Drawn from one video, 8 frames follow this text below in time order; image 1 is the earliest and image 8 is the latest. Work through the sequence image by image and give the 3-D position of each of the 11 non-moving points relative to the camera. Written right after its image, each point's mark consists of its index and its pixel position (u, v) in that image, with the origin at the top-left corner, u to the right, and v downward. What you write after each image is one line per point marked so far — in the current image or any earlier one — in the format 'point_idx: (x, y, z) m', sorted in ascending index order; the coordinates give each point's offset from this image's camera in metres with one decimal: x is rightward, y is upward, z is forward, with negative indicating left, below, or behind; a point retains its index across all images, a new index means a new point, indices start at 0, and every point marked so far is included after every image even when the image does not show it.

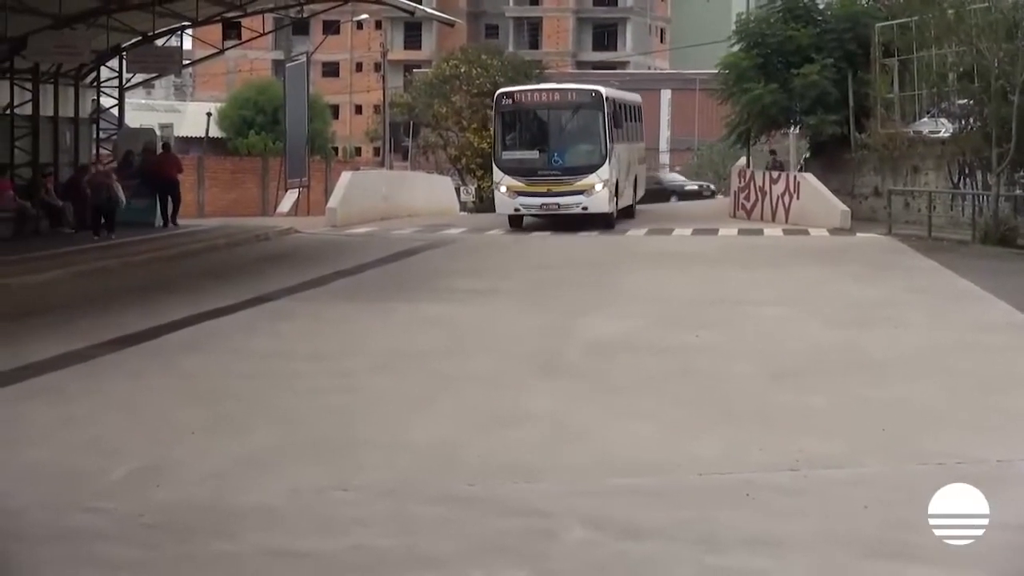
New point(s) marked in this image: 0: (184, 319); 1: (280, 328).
0: (-2.1, -0.2, +14.2) m
1: (-1.4, -0.2, +13.8) m
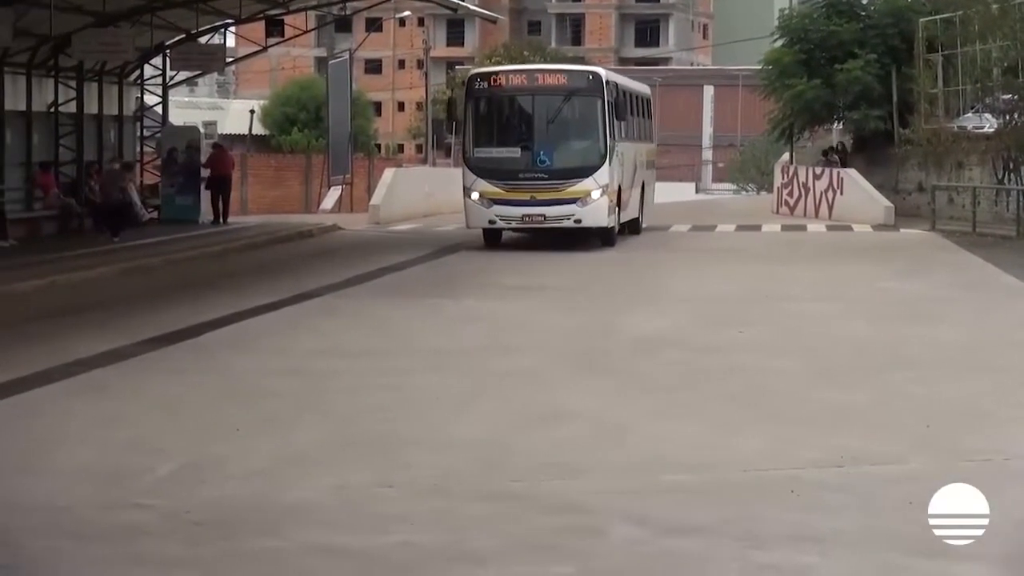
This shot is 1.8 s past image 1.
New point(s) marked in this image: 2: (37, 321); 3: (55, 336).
0: (-1.8, -0.2, +14.3) m
1: (-1.2, -0.2, +13.8) m
2: (-2.9, -0.1, +13.8) m
3: (-2.7, -0.3, +13.0) m
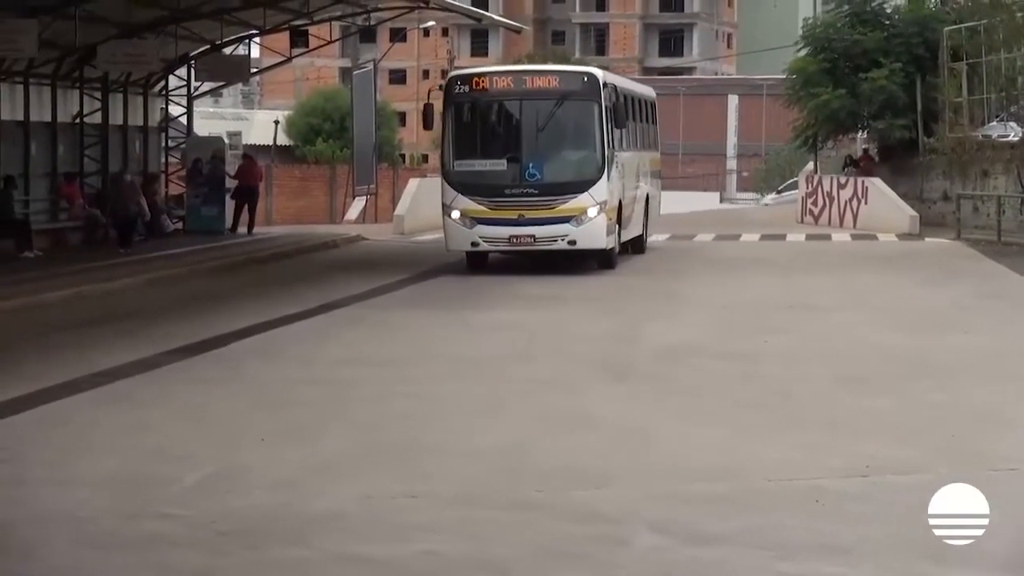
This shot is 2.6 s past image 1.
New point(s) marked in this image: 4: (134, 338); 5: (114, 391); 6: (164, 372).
0: (-1.7, -0.3, +14.3) m
1: (-1.0, -0.3, +13.8) m
2: (-2.8, -0.2, +13.8) m
3: (-2.5, -0.3, +13.0) m
4: (-2.3, -0.3, +13.5) m
5: (-2.1, -0.5, +11.5) m
6: (-1.9, -0.5, +12.1) m
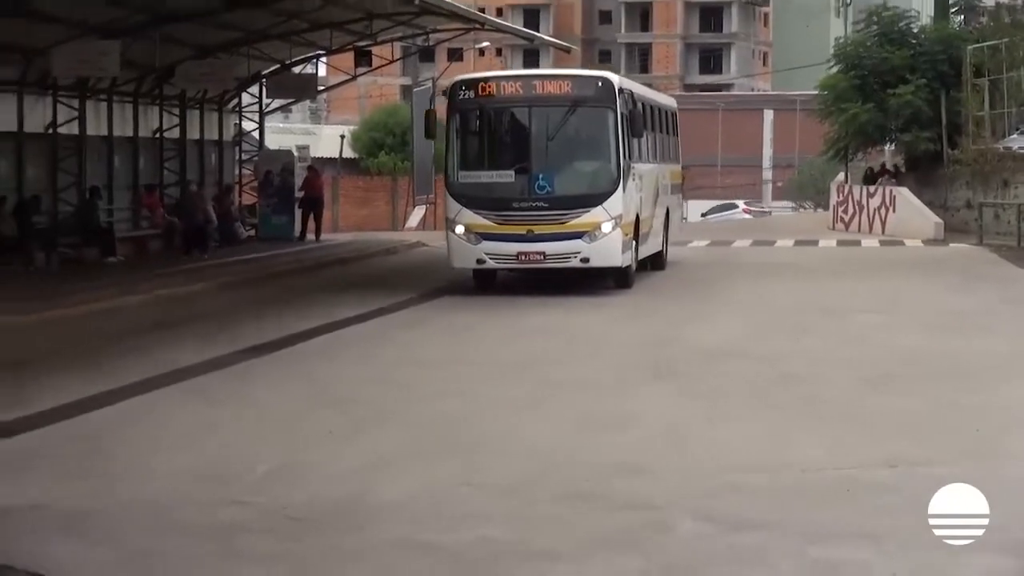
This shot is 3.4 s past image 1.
0: (-1.4, -0.3, +15.0) m
1: (-0.7, -0.3, +14.5) m
2: (-2.5, -0.2, +14.6) m
3: (-2.2, -0.4, +13.8) m
4: (-2.0, -0.3, +14.3) m
5: (-1.8, -0.5, +12.2) m
6: (-1.6, -0.5, +12.8) m
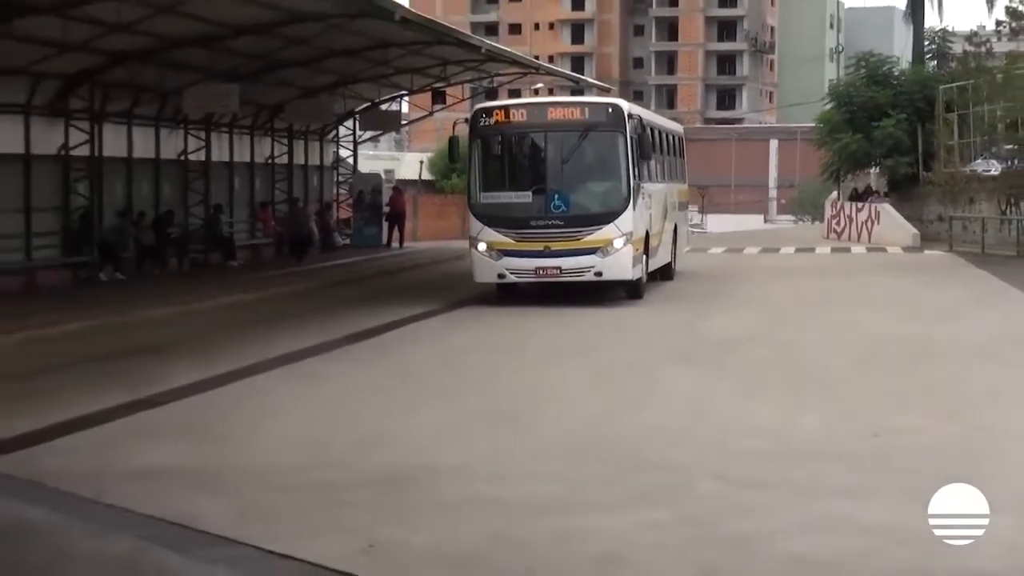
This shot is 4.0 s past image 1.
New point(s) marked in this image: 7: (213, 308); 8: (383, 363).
0: (-1.0, -0.3, +17.3) m
1: (-0.4, -0.4, +16.9) m
2: (-2.1, -0.3, +16.9) m
3: (-1.9, -0.4, +16.1) m
4: (-1.7, -0.3, +16.6) m
5: (-1.5, -0.6, +14.5) m
6: (-1.3, -0.5, +15.2) m
7: (-2.4, -0.2, +17.8) m
8: (-0.9, -0.5, +15.0) m
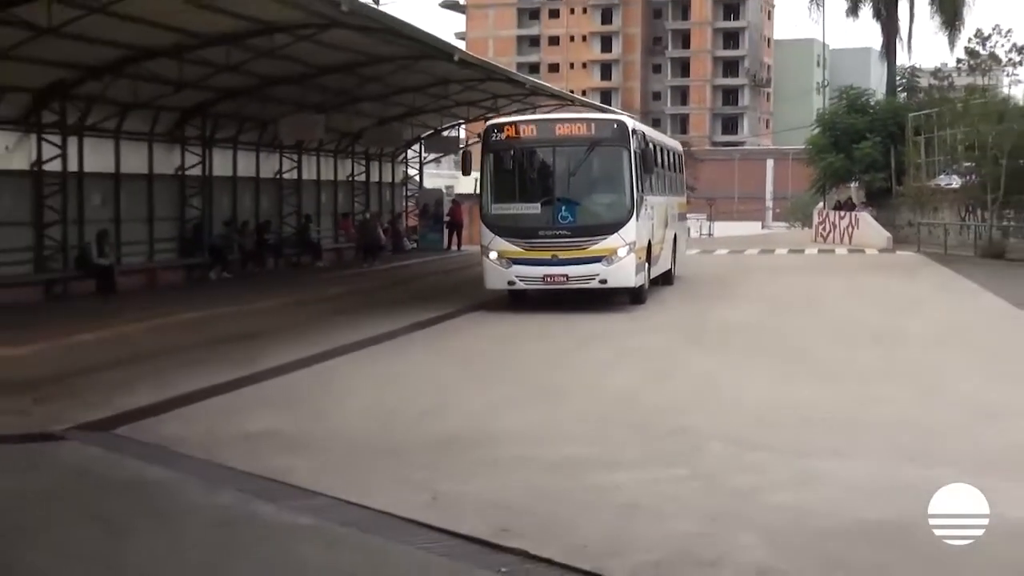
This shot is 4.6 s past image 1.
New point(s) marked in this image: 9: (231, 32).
0: (-0.8, -0.3, +20.0) m
1: (-0.1, -0.3, +19.5) m
2: (-1.9, -0.2, +19.5) m
3: (-1.6, -0.4, +18.8) m
4: (-1.4, -0.3, +19.3) m
5: (-1.2, -0.5, +17.2) m
6: (-1.0, -0.5, +17.8) m
7: (-2.1, -0.2, +20.5) m
8: (-0.6, -0.5, +17.7) m
9: (-2.1, +1.9, +16.2) m
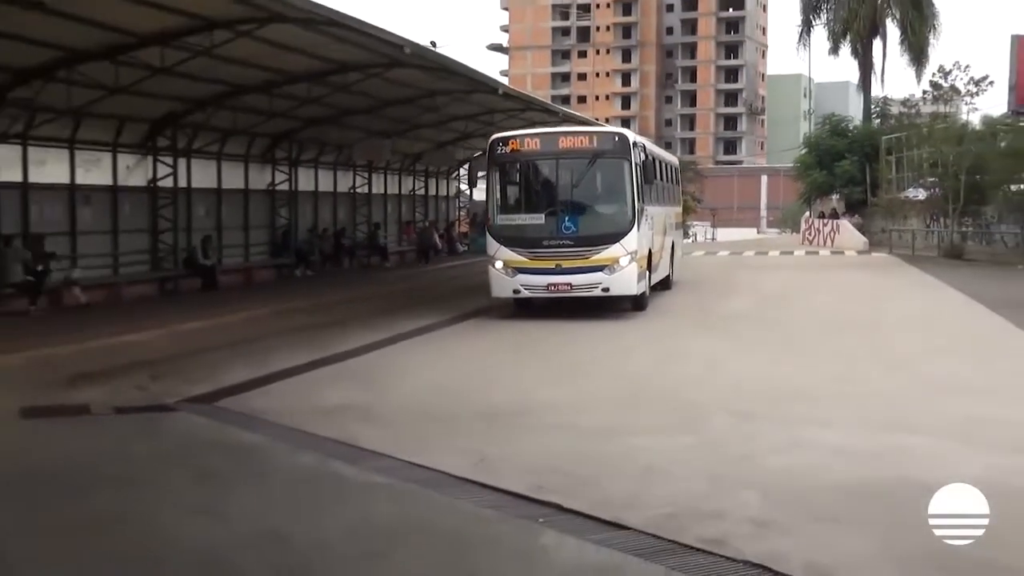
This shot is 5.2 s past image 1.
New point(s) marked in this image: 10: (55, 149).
0: (-0.4, -0.3, +23.1) m
1: (+0.2, -0.3, +22.6) m
2: (-1.5, -0.2, +22.6) m
3: (-1.3, -0.3, +21.8) m
4: (-1.1, -0.3, +22.3) m
5: (-0.9, -0.5, +20.2) m
6: (-0.7, -0.5, +20.9) m
7: (-1.8, -0.2, +23.6) m
8: (-0.3, -0.5, +20.7) m
9: (-1.8, +1.9, +19.3) m
10: (-4.0, +1.2, +19.8) m
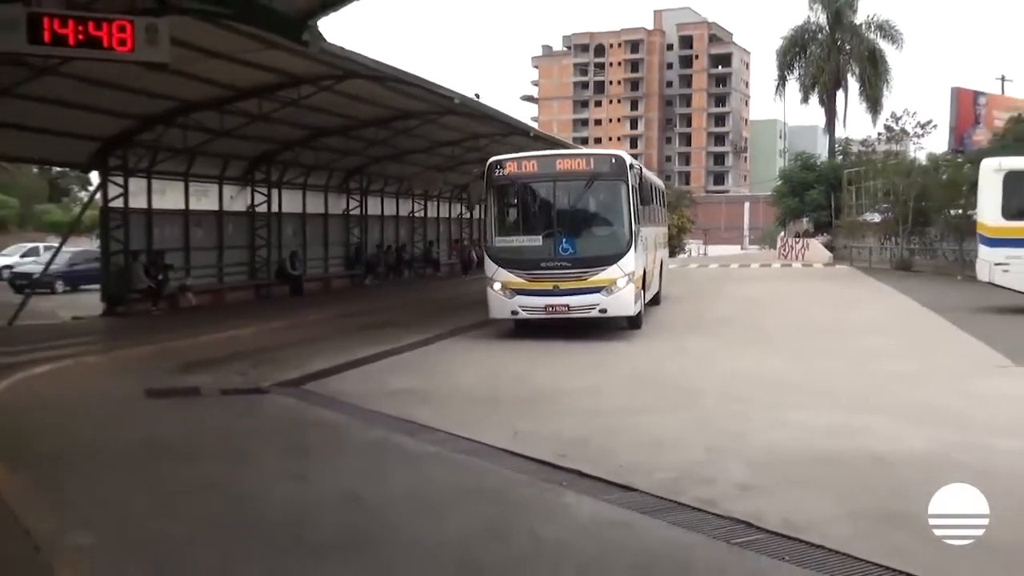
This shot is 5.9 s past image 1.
0: (-0.1, -0.4, +27.3) m
1: (+0.5, -0.4, +26.9) m
2: (-1.2, -0.3, +26.9) m
3: (-1.0, -0.4, +26.1) m
4: (-0.8, -0.4, +26.6) m
5: (-0.6, -0.6, +24.5) m
6: (-0.4, -0.5, +25.2) m
7: (-1.5, -0.3, +27.9) m
8: (0.0, -0.6, +25.0) m
9: (-1.5, +1.8, +23.6) m
10: (-3.7, +1.2, +24.1) m
